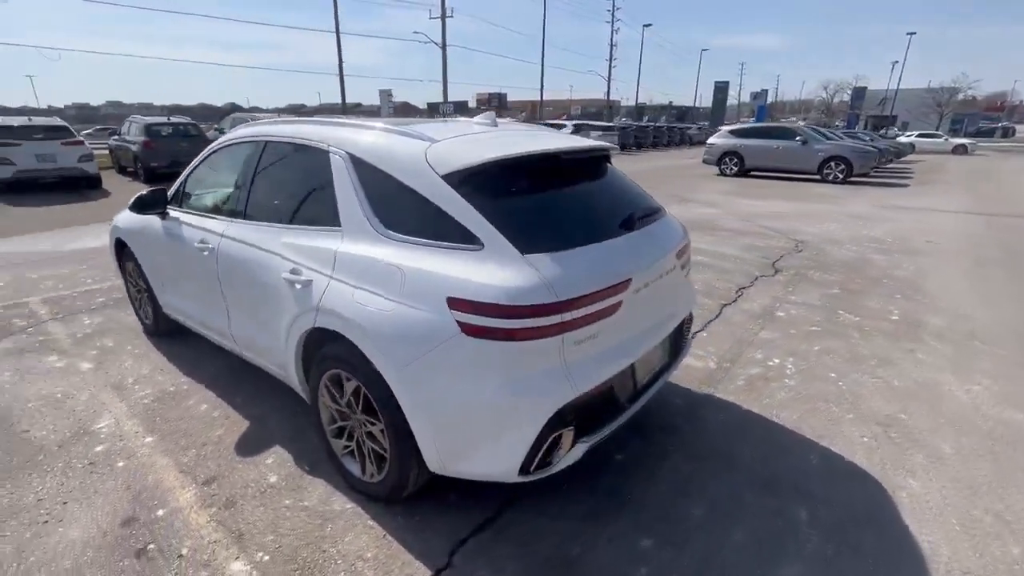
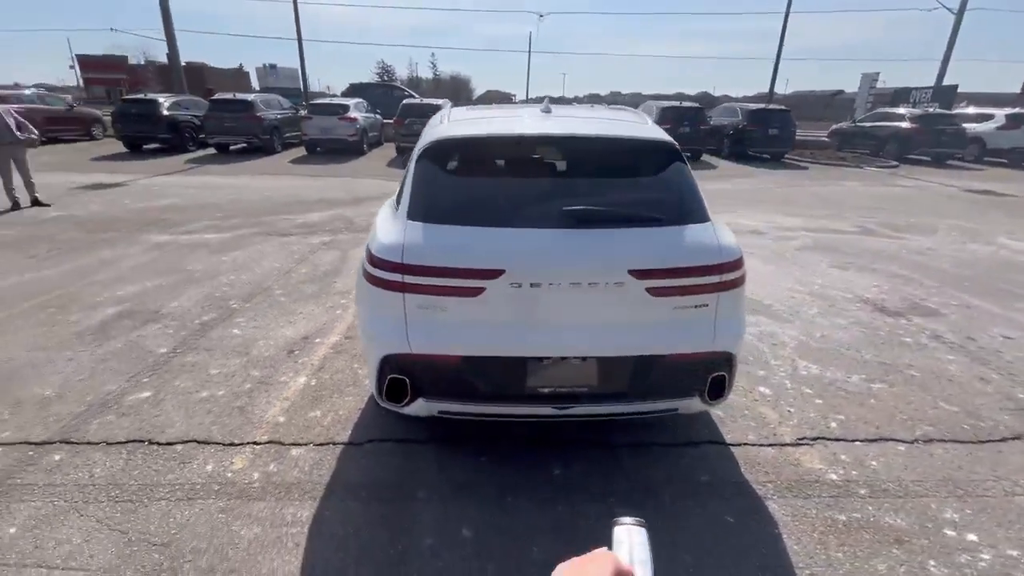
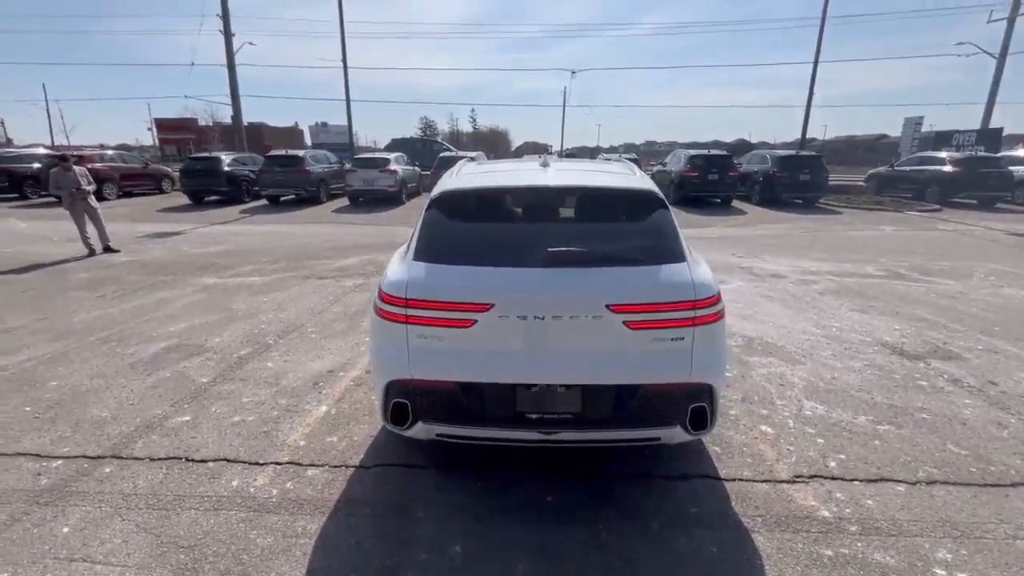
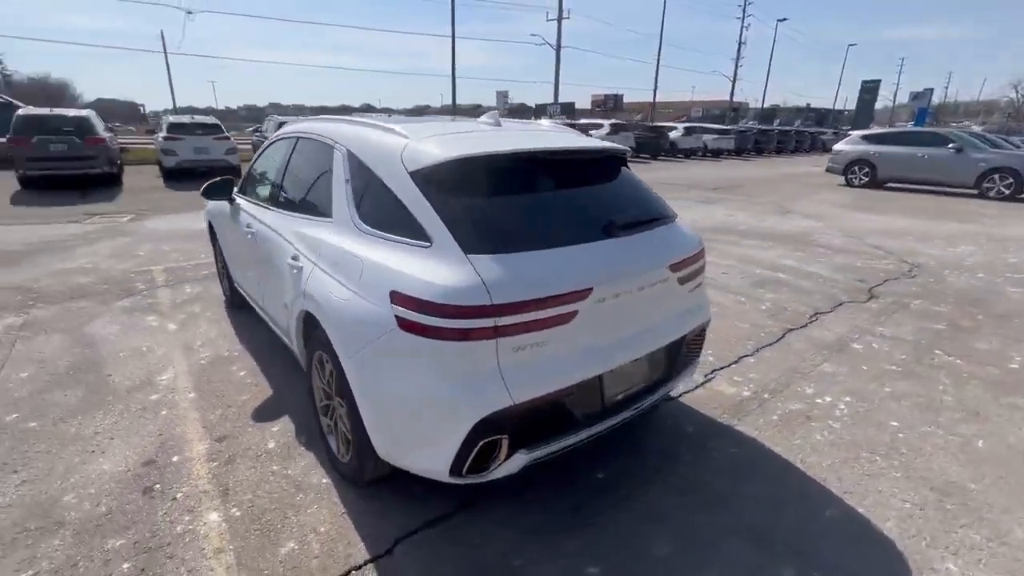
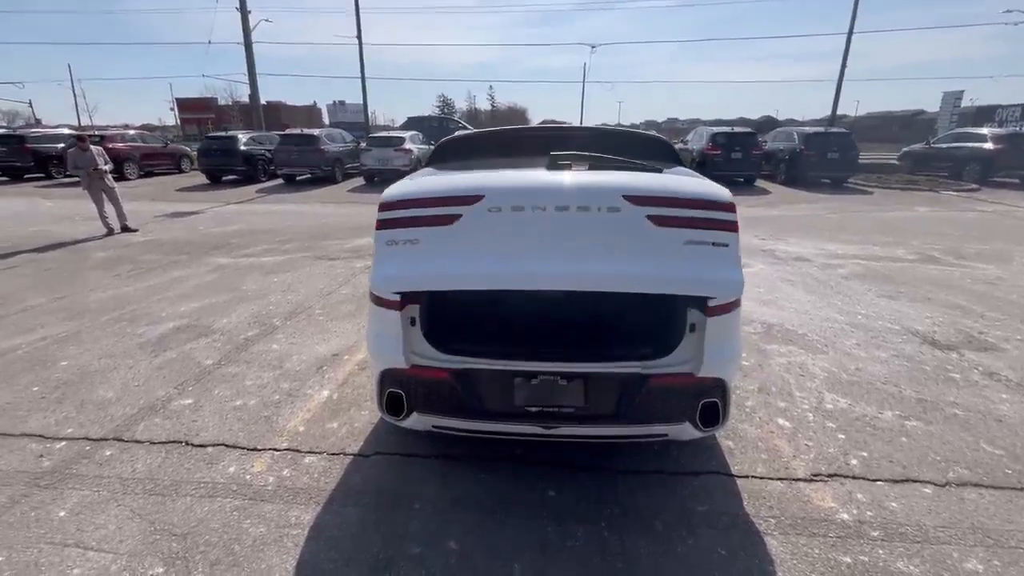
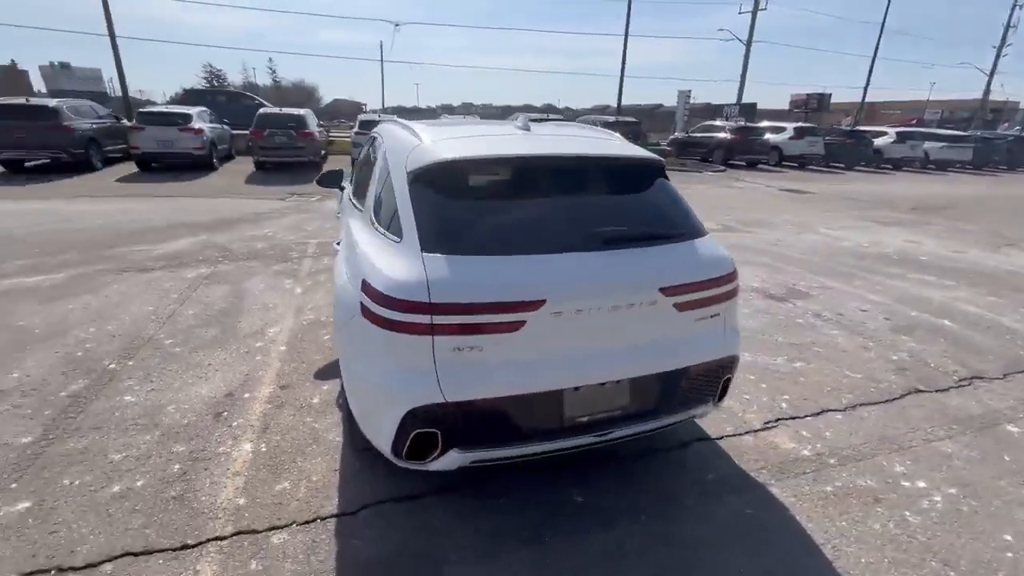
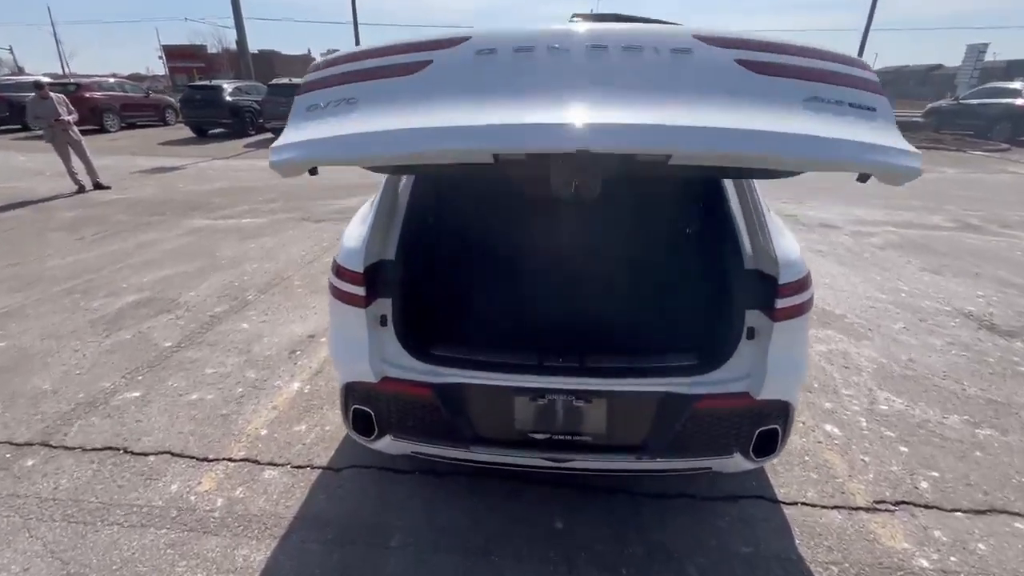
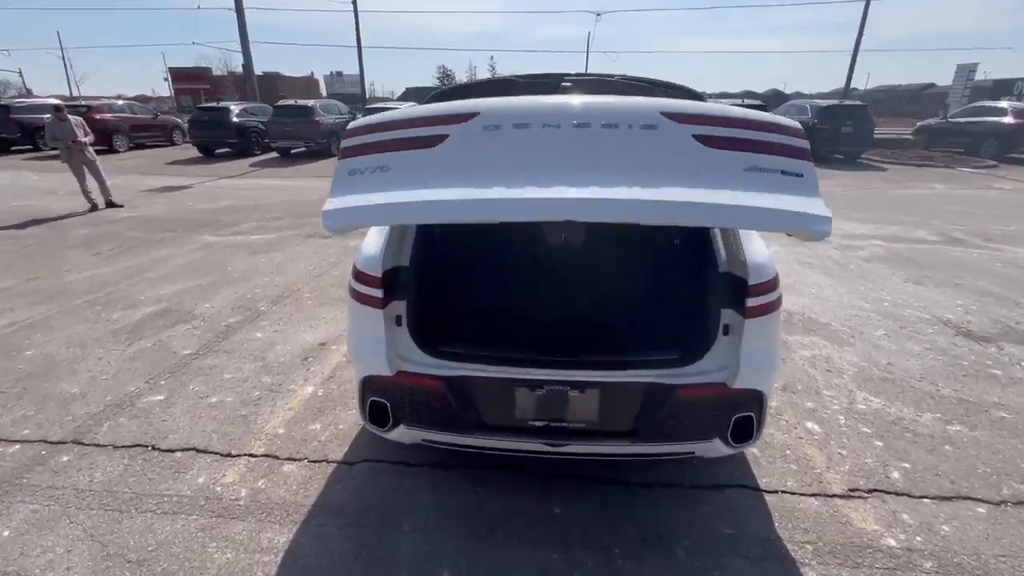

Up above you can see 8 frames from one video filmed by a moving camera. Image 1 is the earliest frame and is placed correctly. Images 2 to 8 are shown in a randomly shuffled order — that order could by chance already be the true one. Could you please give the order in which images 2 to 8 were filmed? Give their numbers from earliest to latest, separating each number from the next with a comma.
4, 6, 2, 3, 5, 8, 7
